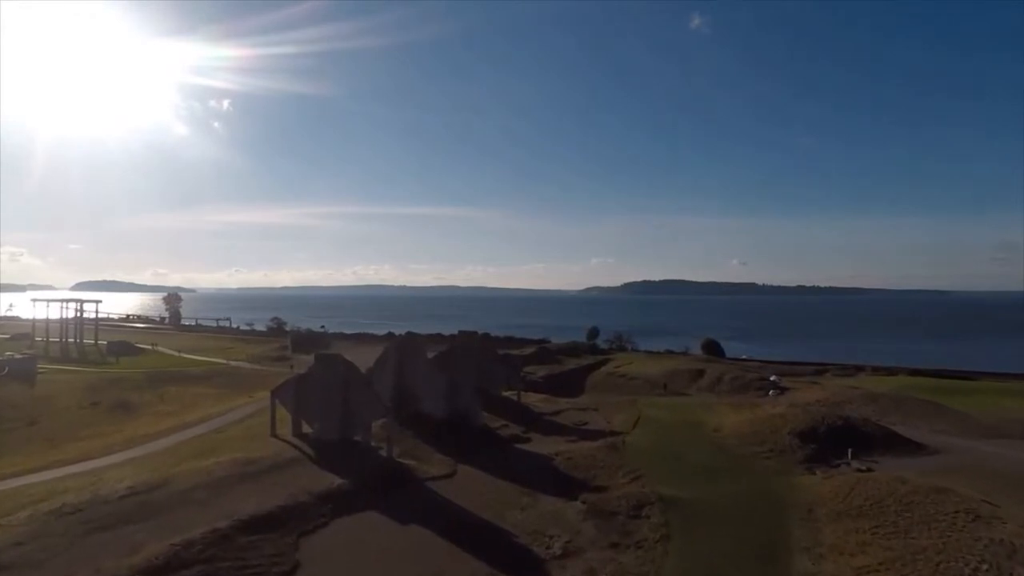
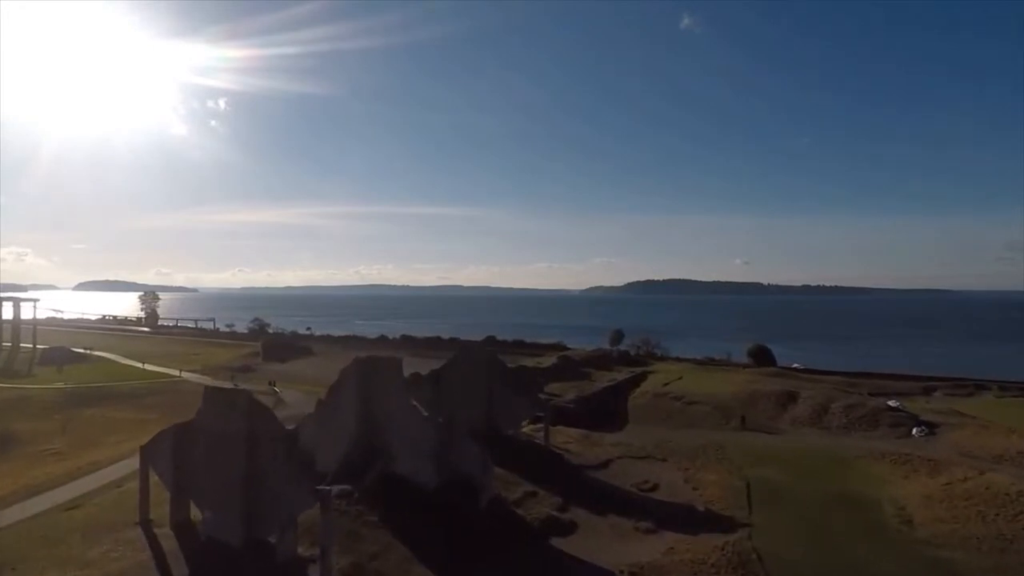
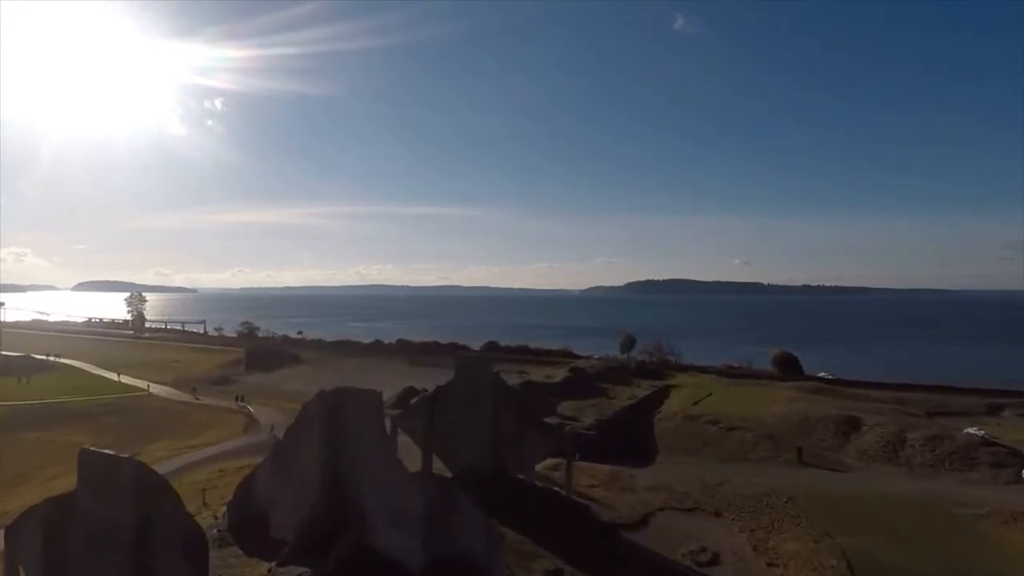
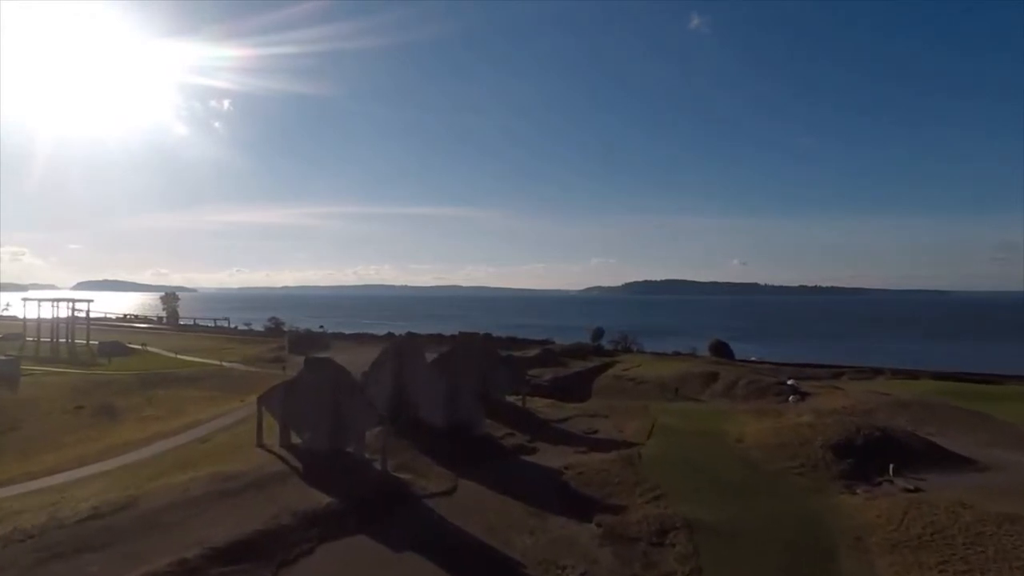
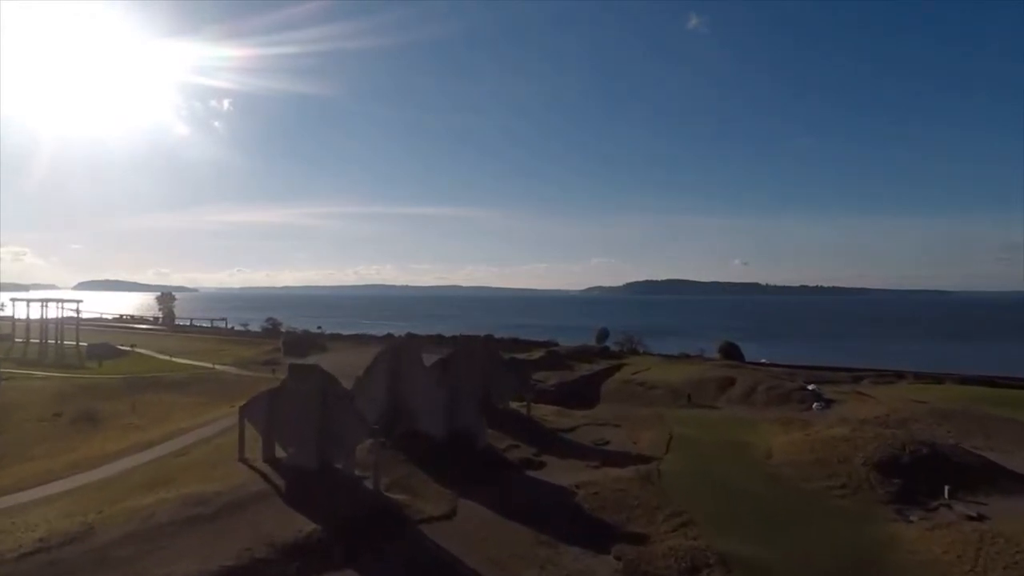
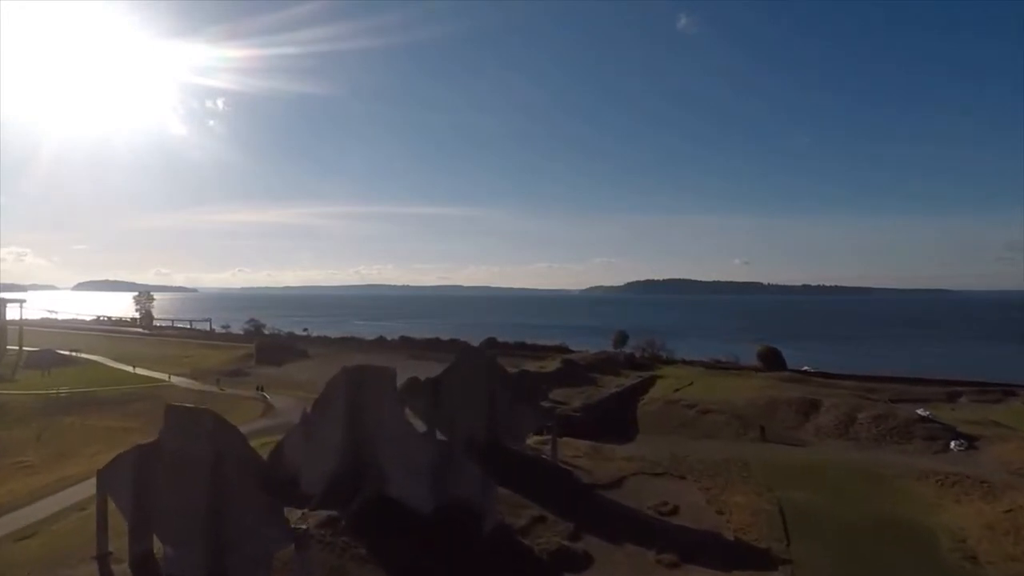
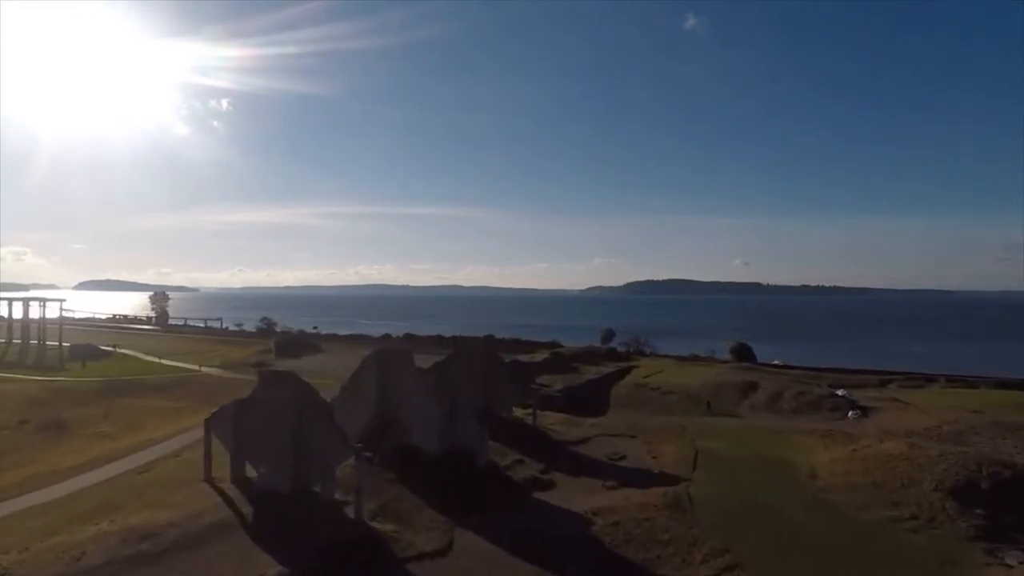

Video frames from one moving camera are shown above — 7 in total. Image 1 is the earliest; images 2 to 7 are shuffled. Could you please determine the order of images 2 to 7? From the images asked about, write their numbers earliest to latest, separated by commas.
4, 5, 7, 2, 6, 3
